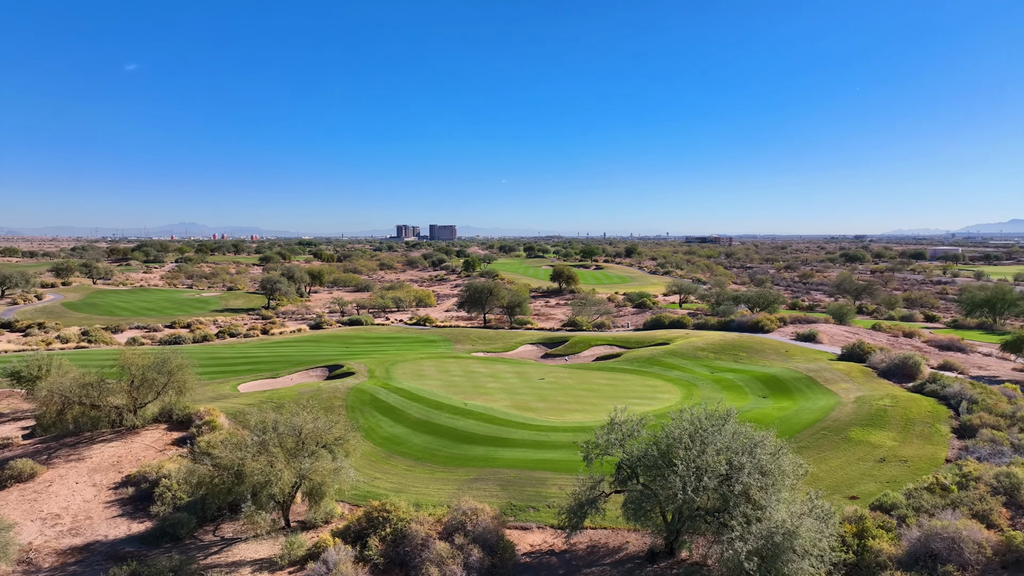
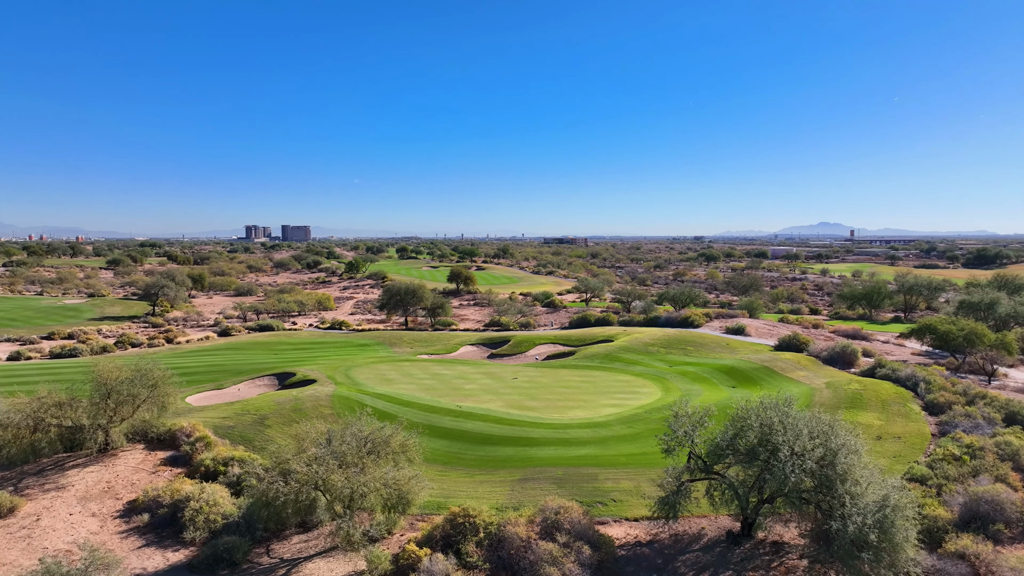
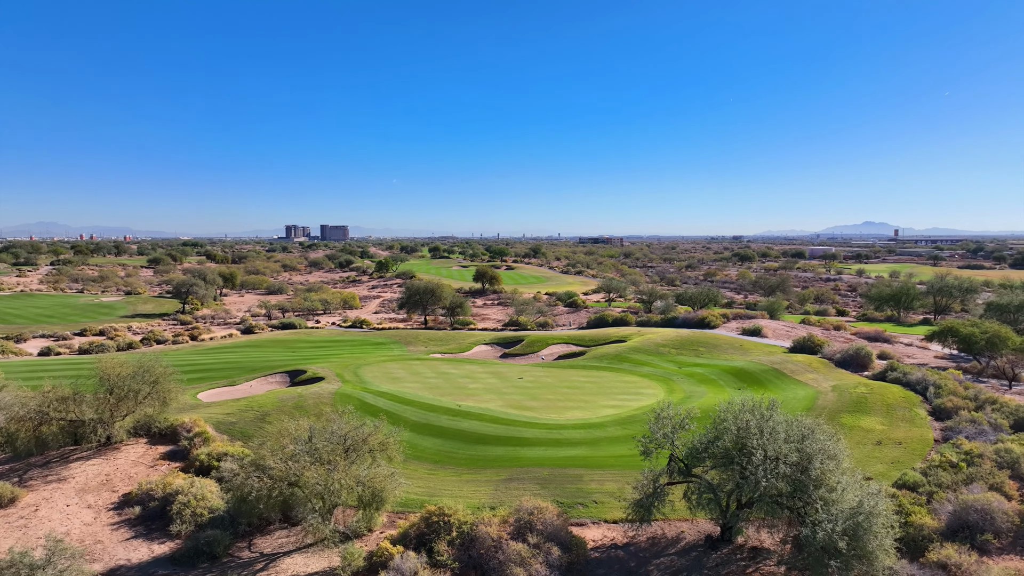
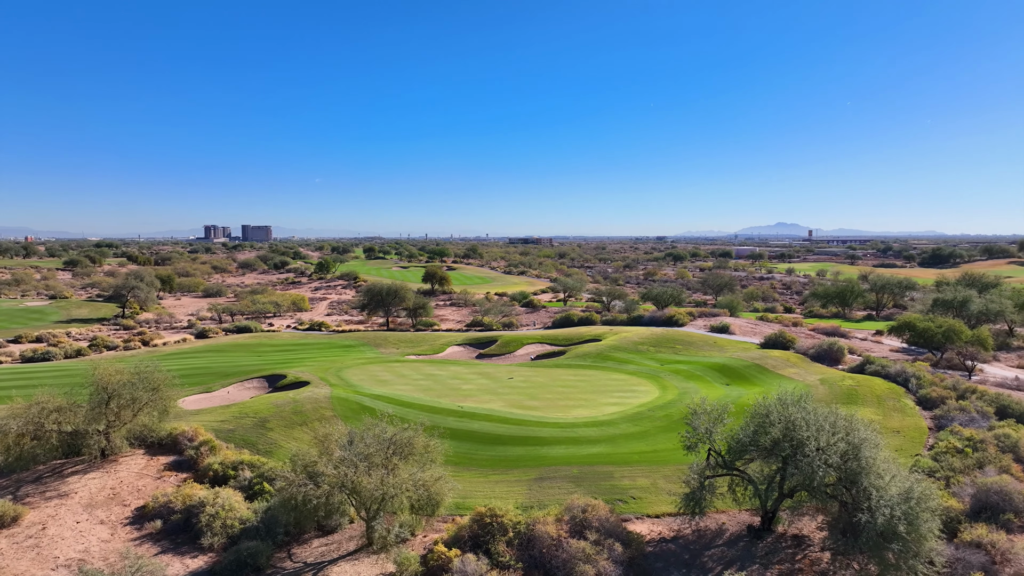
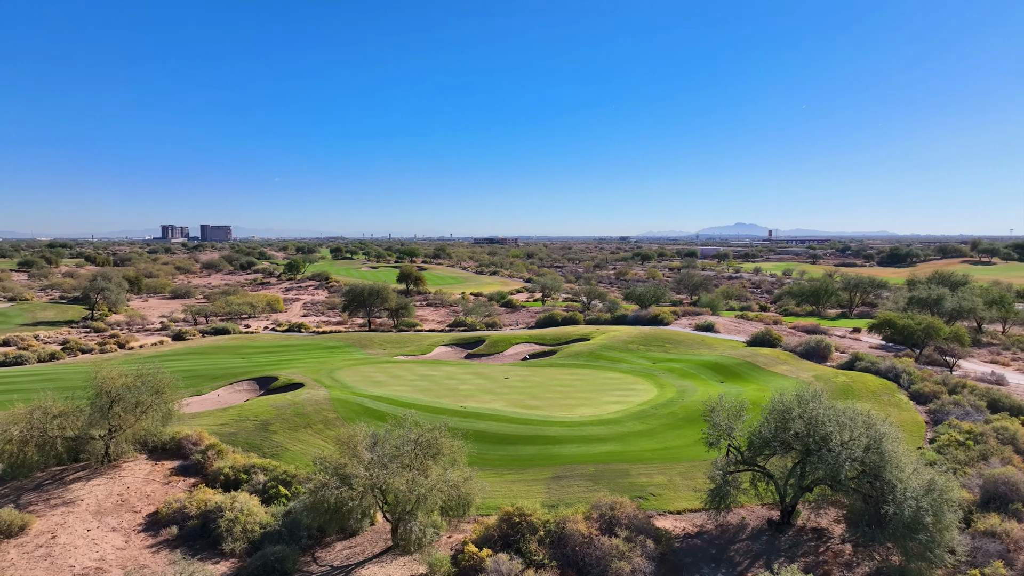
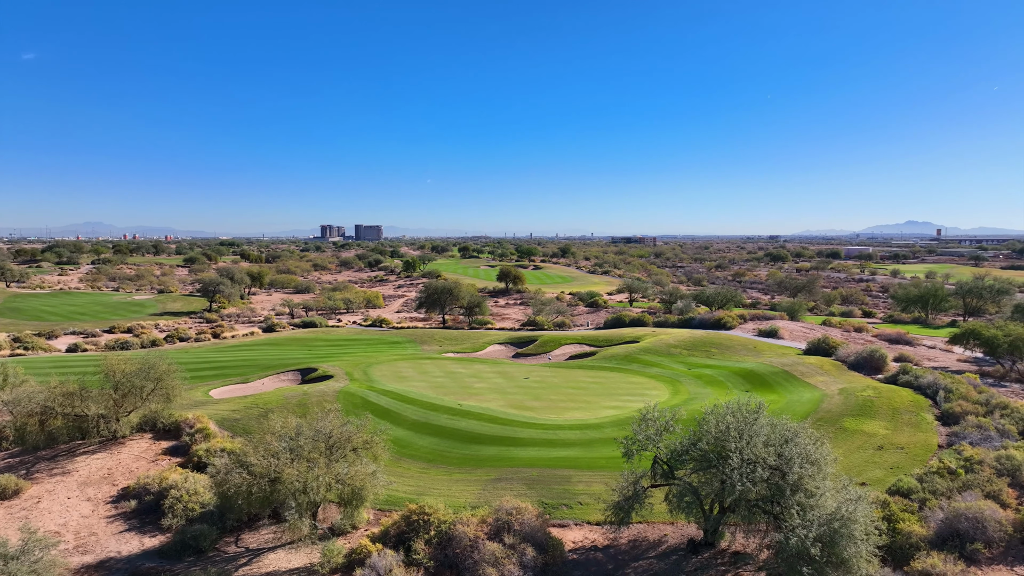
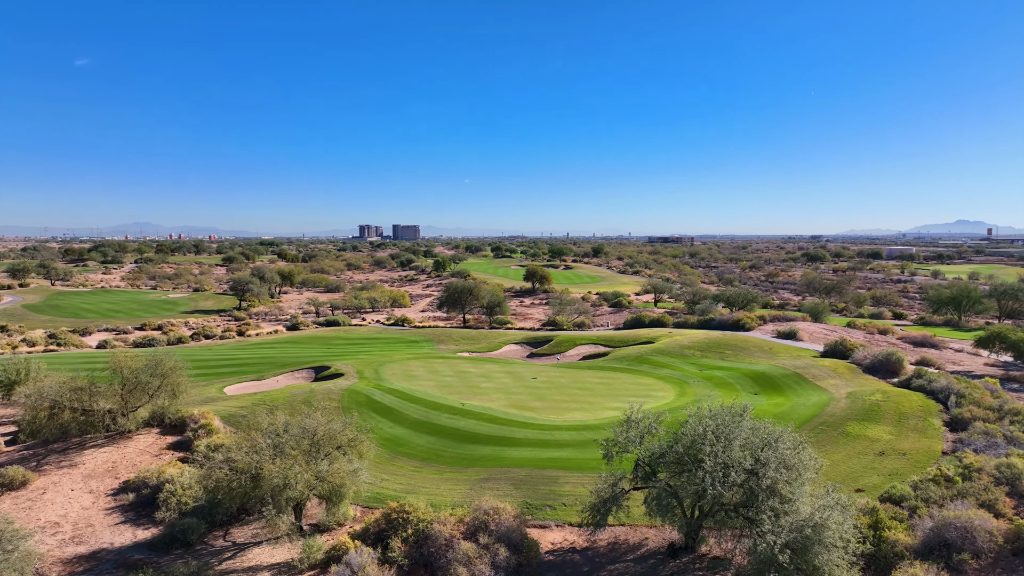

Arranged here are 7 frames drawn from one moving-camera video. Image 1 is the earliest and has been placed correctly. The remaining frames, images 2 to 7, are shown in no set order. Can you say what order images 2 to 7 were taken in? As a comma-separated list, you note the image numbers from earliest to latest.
7, 6, 3, 2, 4, 5
